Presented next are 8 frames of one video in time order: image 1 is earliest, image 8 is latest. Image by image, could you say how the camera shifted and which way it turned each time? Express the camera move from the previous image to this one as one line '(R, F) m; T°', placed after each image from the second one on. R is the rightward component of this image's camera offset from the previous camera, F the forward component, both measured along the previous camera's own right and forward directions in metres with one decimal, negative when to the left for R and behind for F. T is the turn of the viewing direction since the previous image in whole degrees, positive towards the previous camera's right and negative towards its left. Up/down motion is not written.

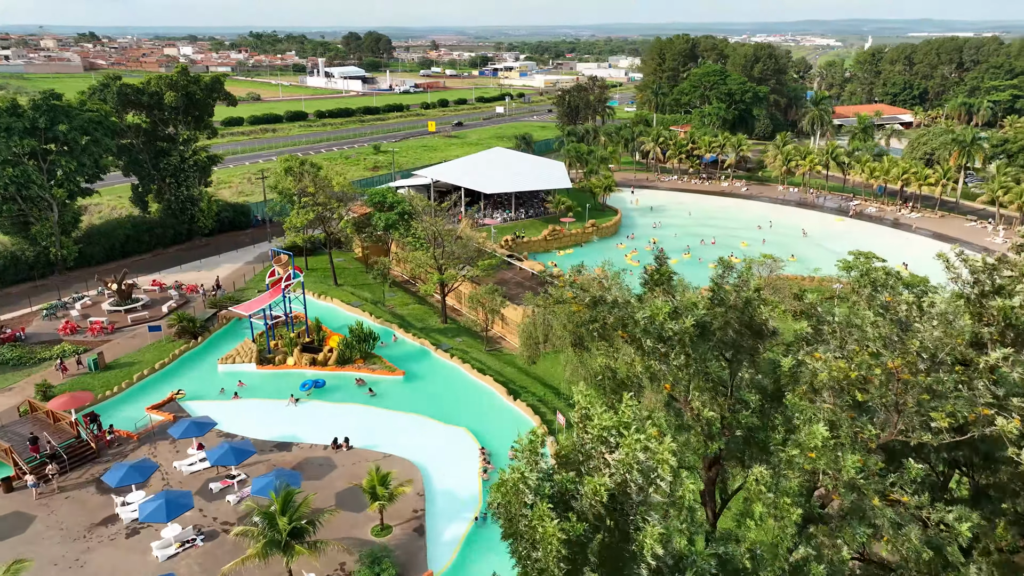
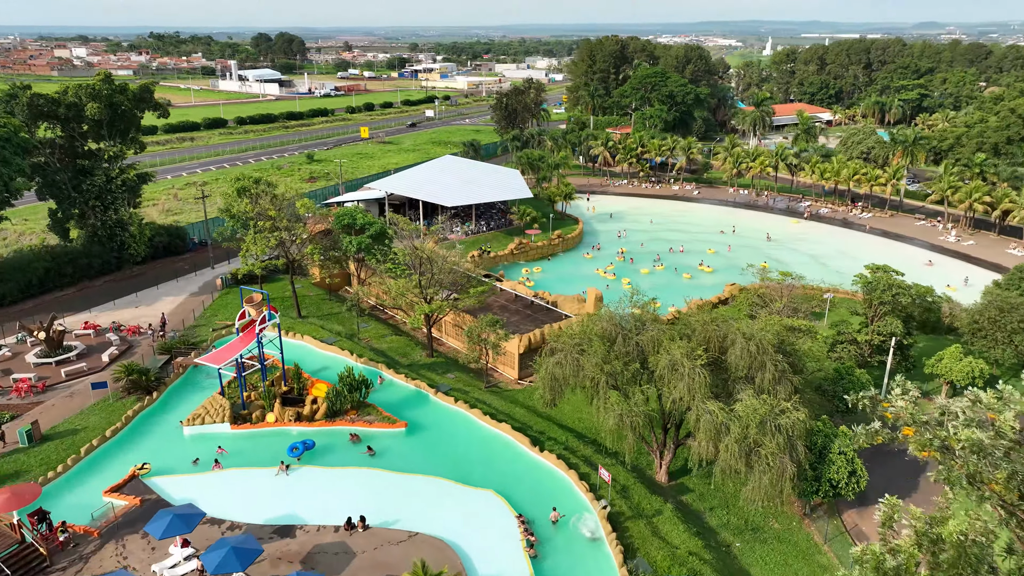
(-3.9, +3.9) m; +6°
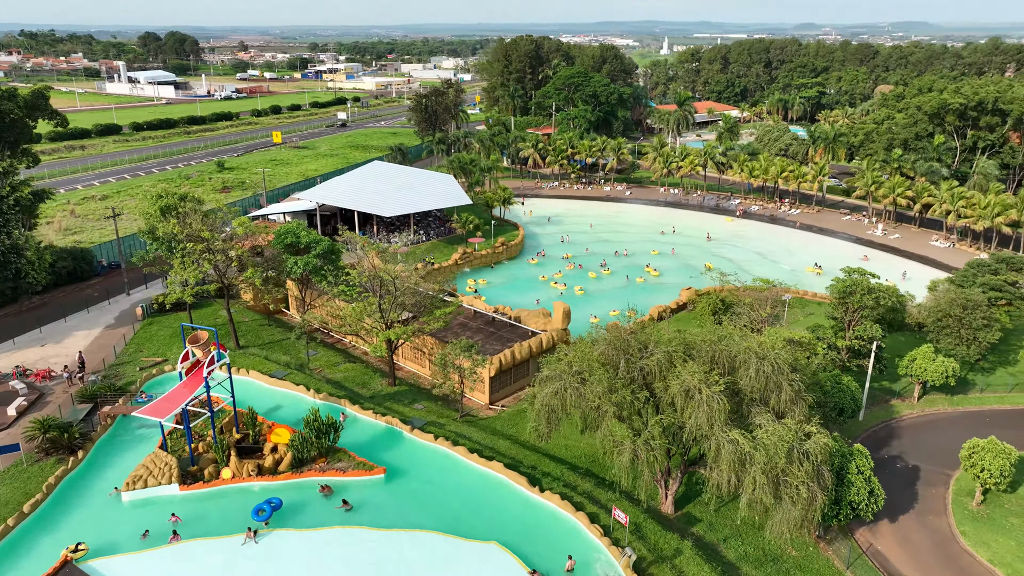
(-2.8, +2.8) m; +7°
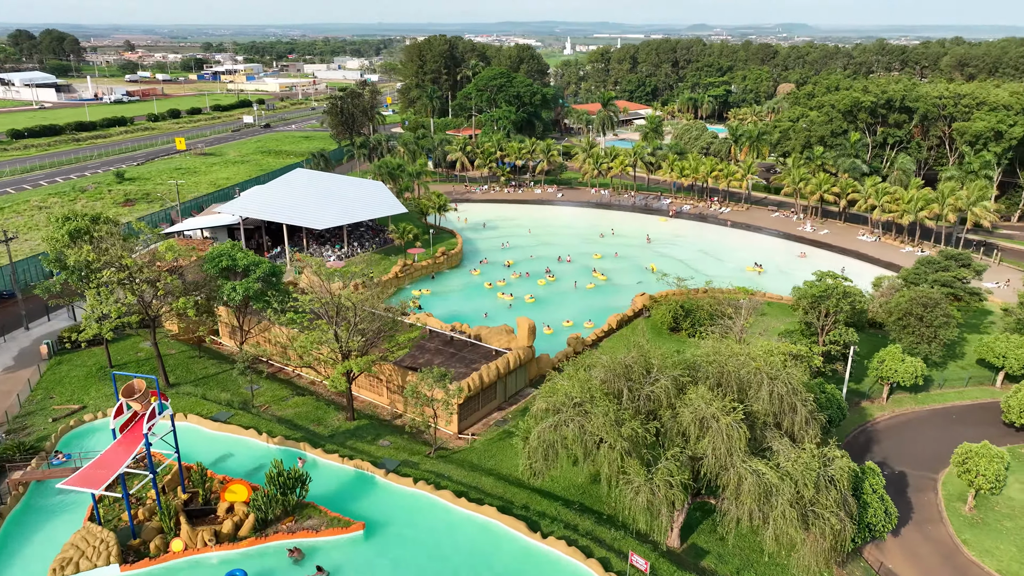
(-2.5, +2.7) m; +7°
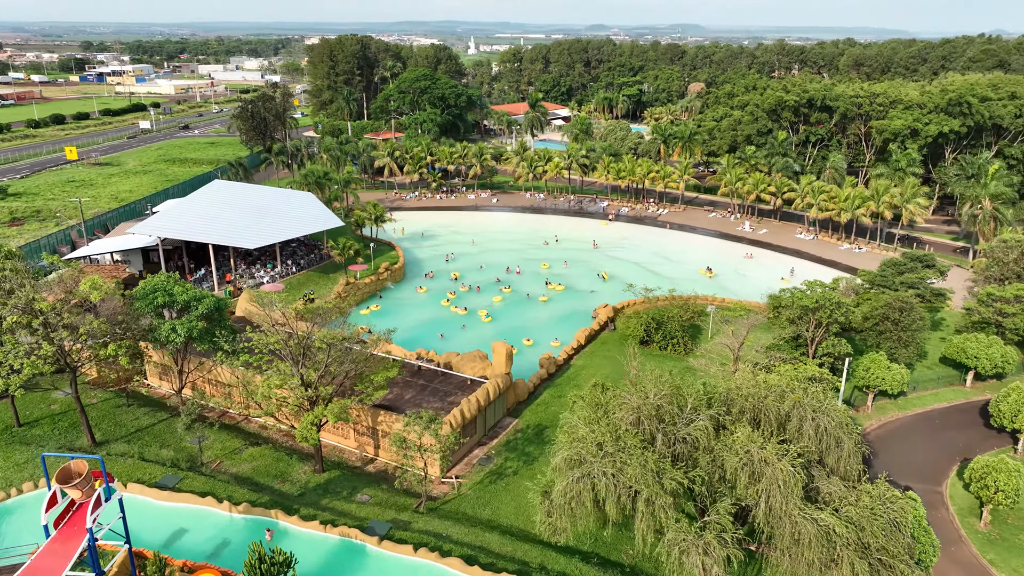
(-3.0, +3.2) m; +7°
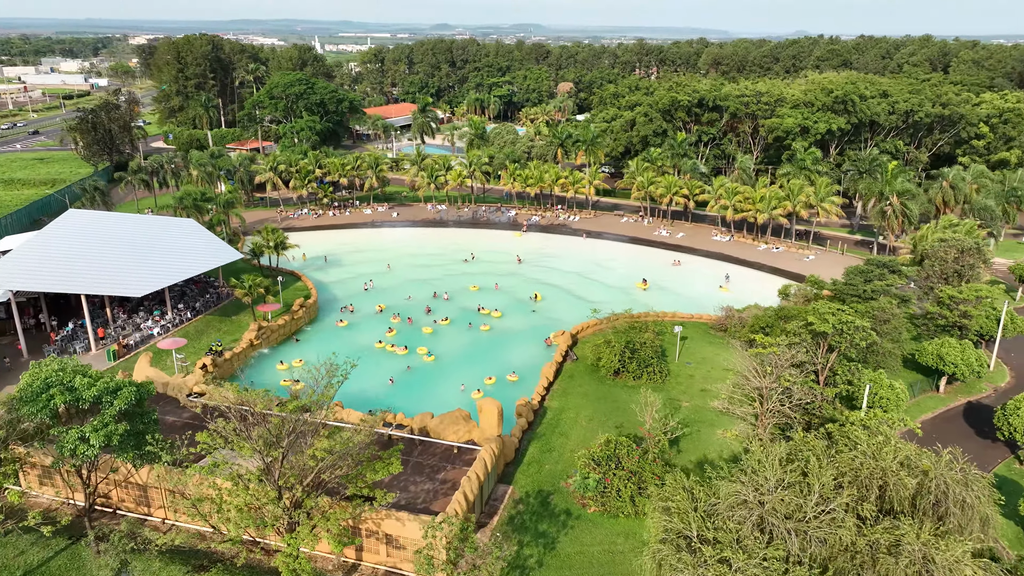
(-5.0, +5.6) m; +11°
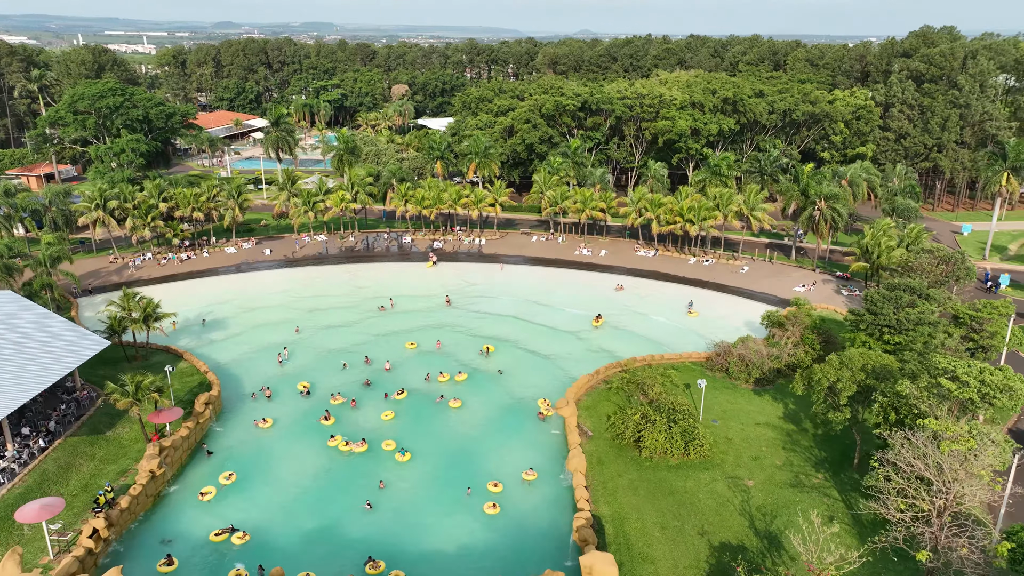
(-8.0, +10.0) m; +15°
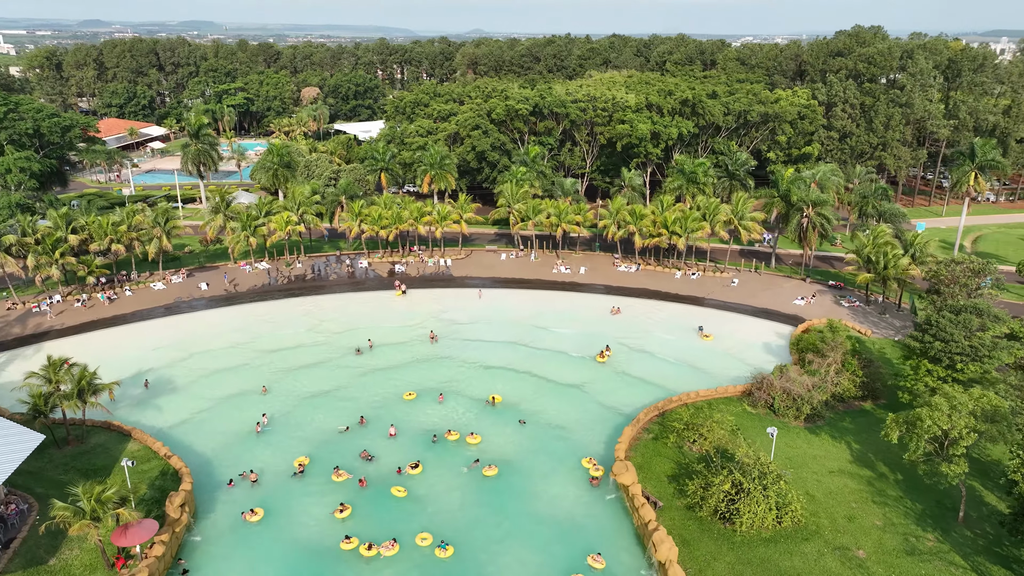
(-5.8, +6.2) m; +8°
